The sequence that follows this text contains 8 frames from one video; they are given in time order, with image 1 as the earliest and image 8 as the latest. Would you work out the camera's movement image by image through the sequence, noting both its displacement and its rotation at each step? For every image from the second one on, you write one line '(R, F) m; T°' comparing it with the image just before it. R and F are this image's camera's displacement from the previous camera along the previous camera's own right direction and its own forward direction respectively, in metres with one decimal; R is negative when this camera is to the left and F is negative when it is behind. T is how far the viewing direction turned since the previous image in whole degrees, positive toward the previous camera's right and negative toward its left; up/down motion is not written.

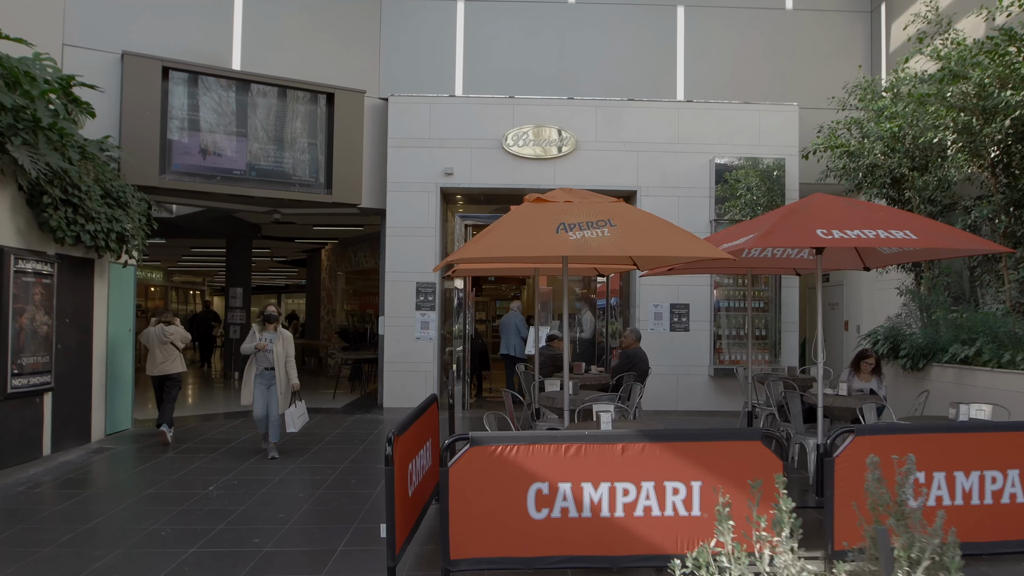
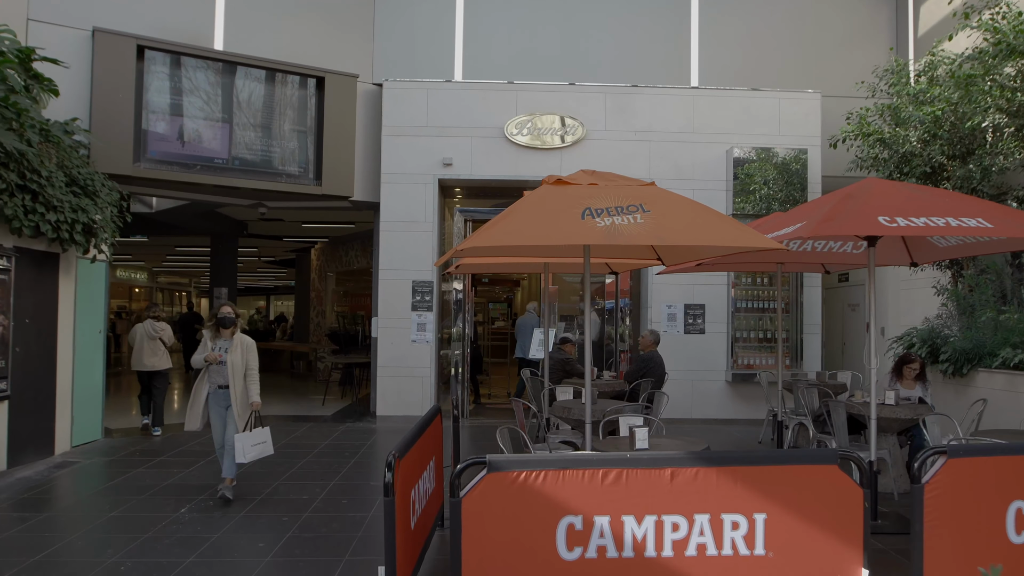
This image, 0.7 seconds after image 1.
(-0.1, +0.6) m; +1°
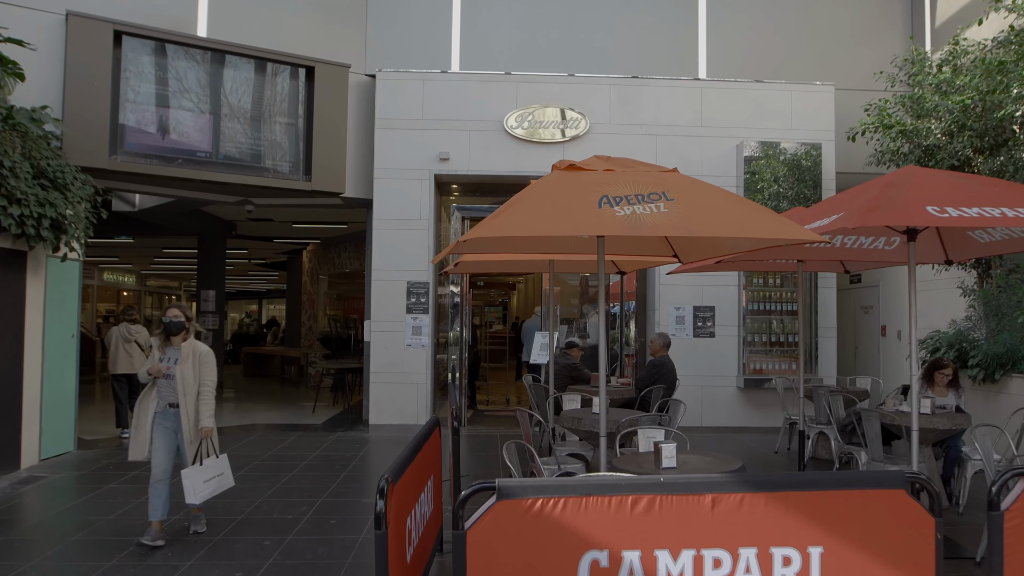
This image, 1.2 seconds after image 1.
(-0.1, +0.4) m; 0°
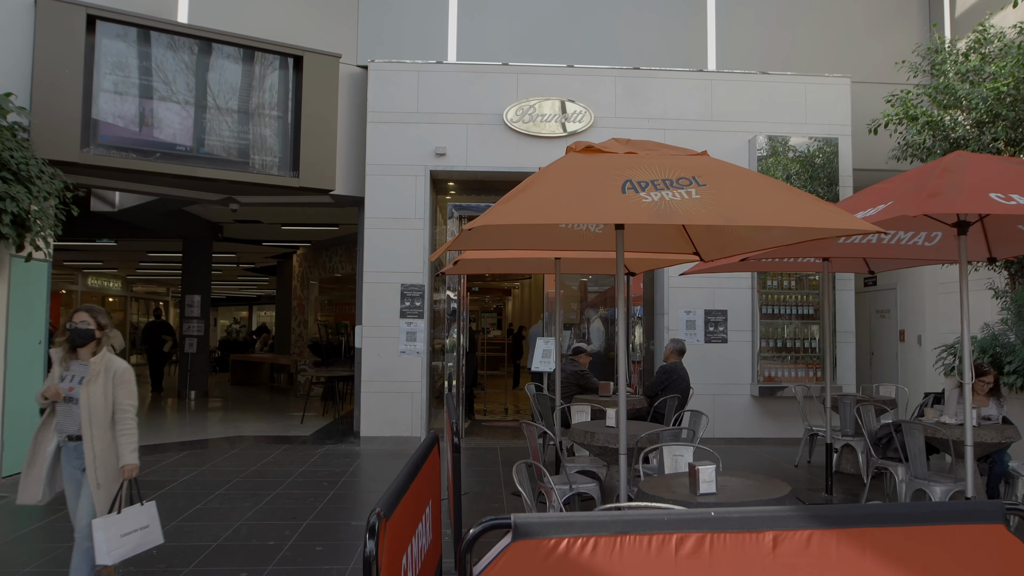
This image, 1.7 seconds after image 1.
(-0.1, +0.4) m; 0°
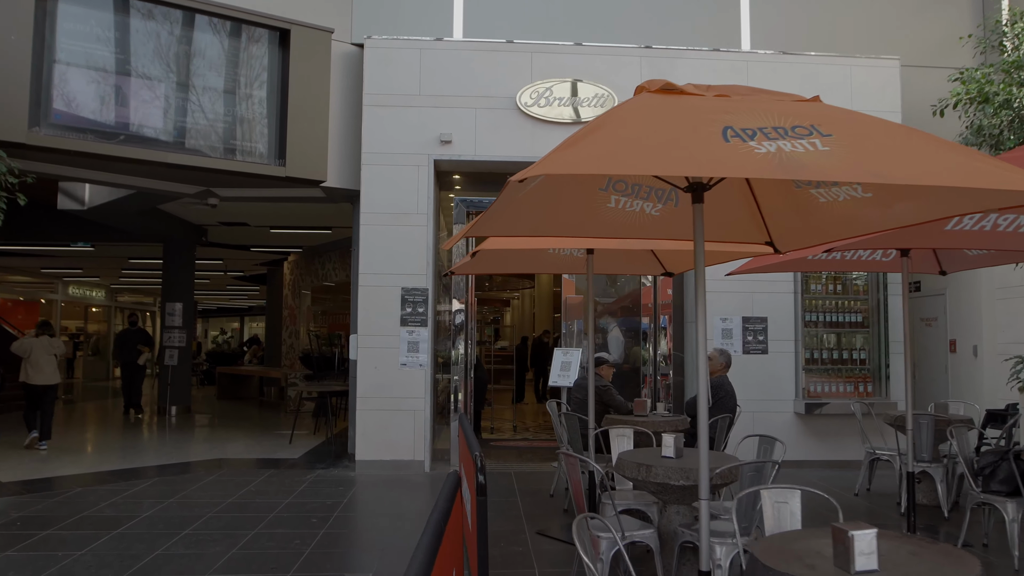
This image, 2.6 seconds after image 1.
(-0.2, +0.8) m; 0°
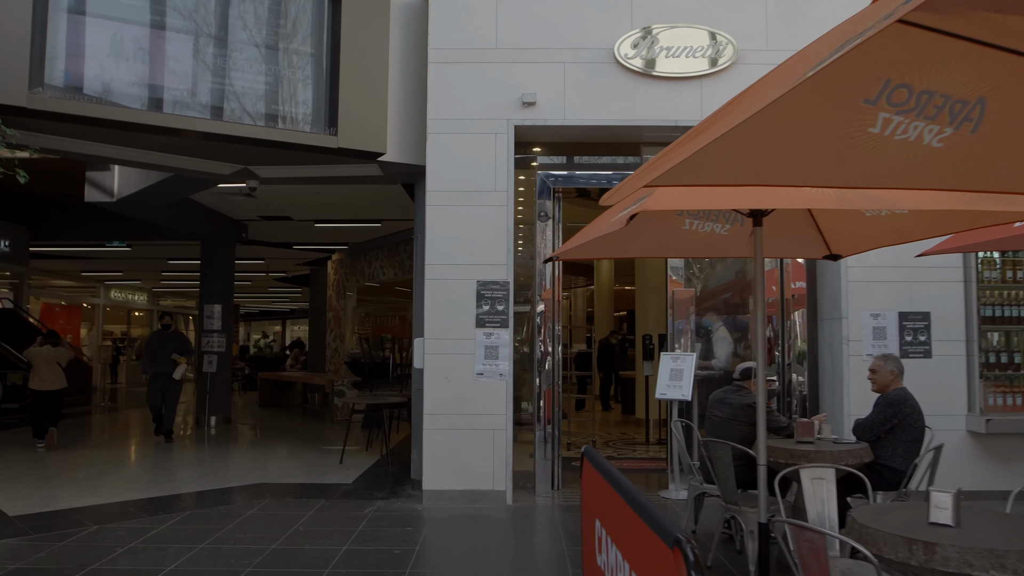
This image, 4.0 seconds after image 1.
(-0.4, +1.1) m; -3°
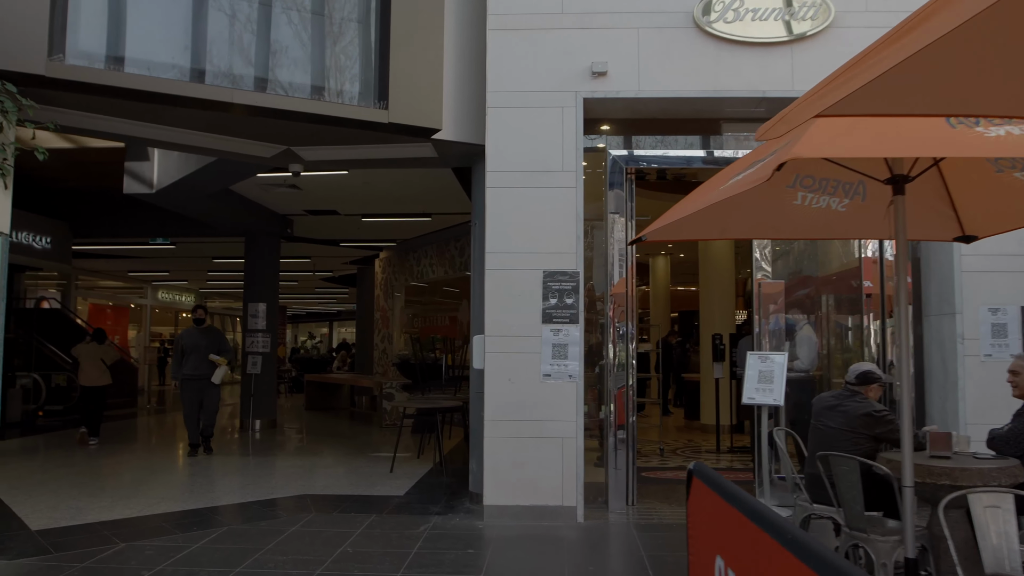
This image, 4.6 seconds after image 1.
(-0.1, +0.6) m; -3°
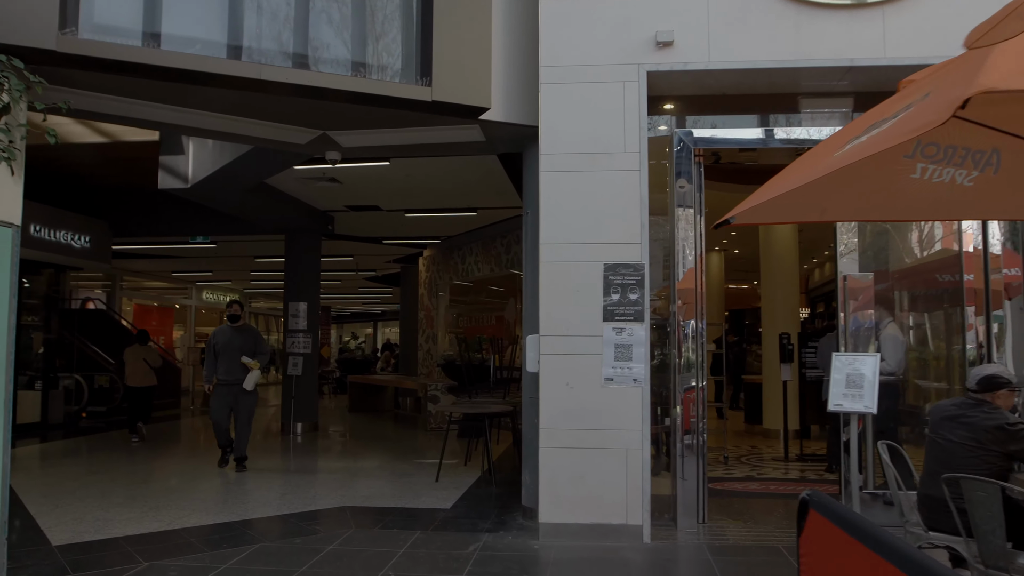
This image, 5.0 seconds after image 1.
(-0.1, +0.4) m; -3°
